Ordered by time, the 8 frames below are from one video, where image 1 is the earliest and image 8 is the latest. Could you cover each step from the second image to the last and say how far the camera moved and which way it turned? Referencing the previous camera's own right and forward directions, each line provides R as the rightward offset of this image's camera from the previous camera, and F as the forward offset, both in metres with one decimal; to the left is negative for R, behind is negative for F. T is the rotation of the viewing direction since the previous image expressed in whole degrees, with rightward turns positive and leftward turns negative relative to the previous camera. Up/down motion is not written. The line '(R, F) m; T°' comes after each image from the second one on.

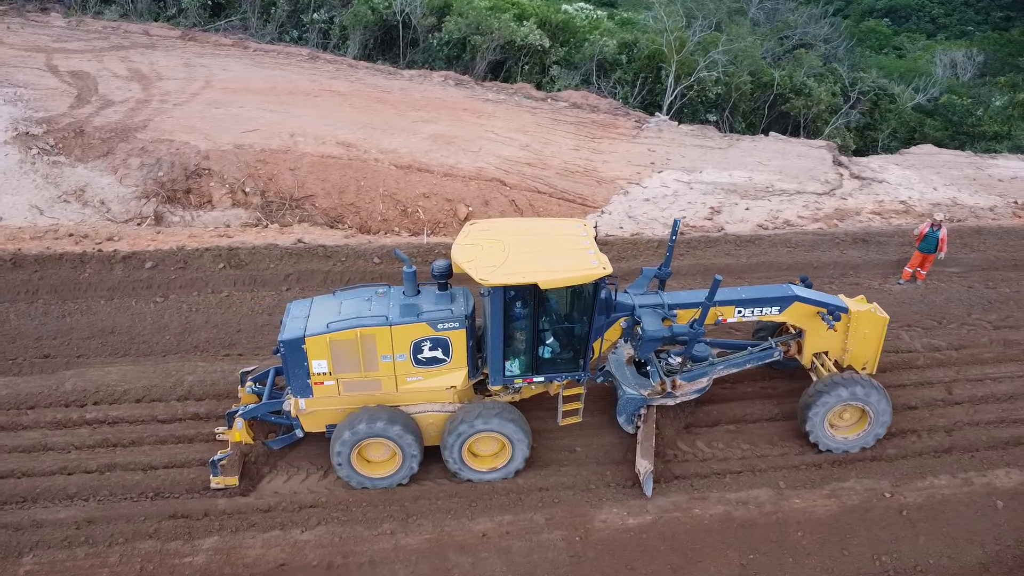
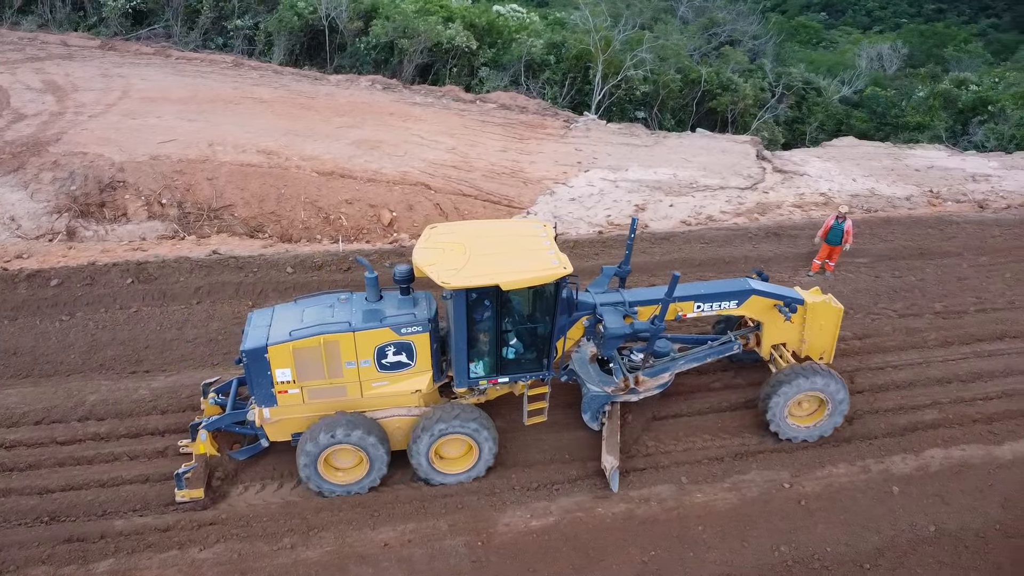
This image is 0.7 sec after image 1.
(+0.4, 0.0) m; +3°
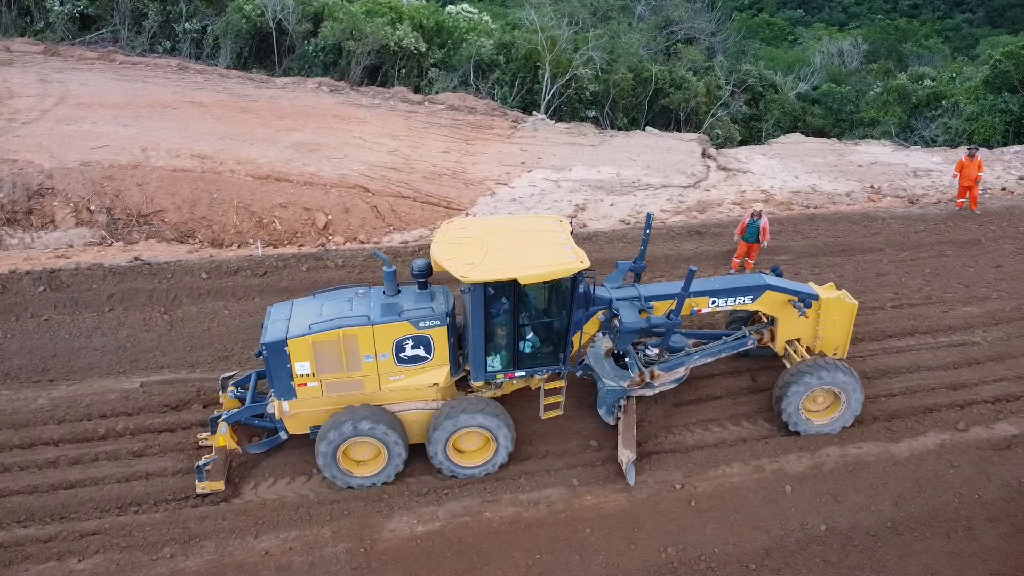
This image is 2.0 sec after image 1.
(+0.7, 0.0) m; 0°
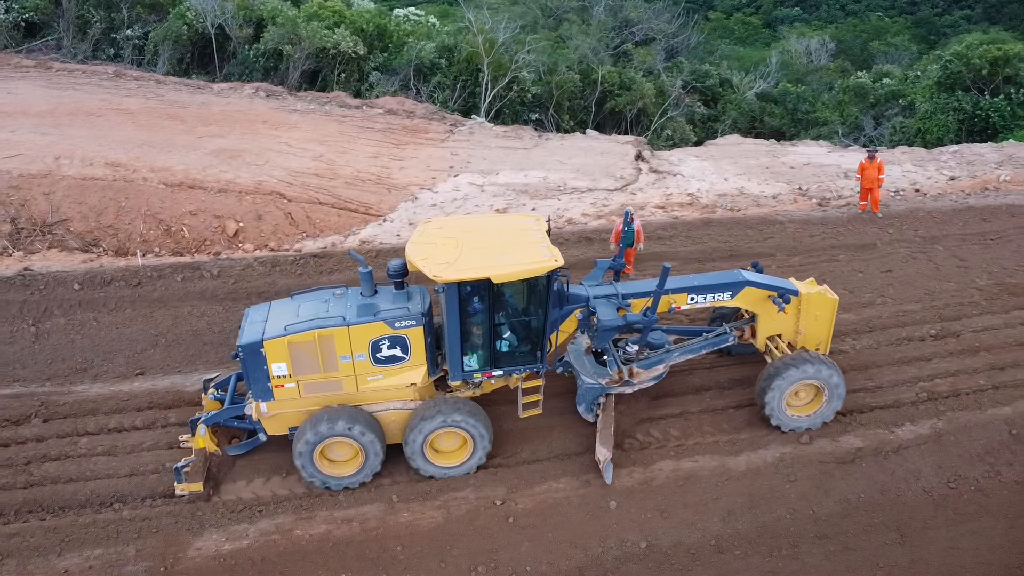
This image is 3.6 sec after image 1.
(+1.4, +0.2) m; -1°
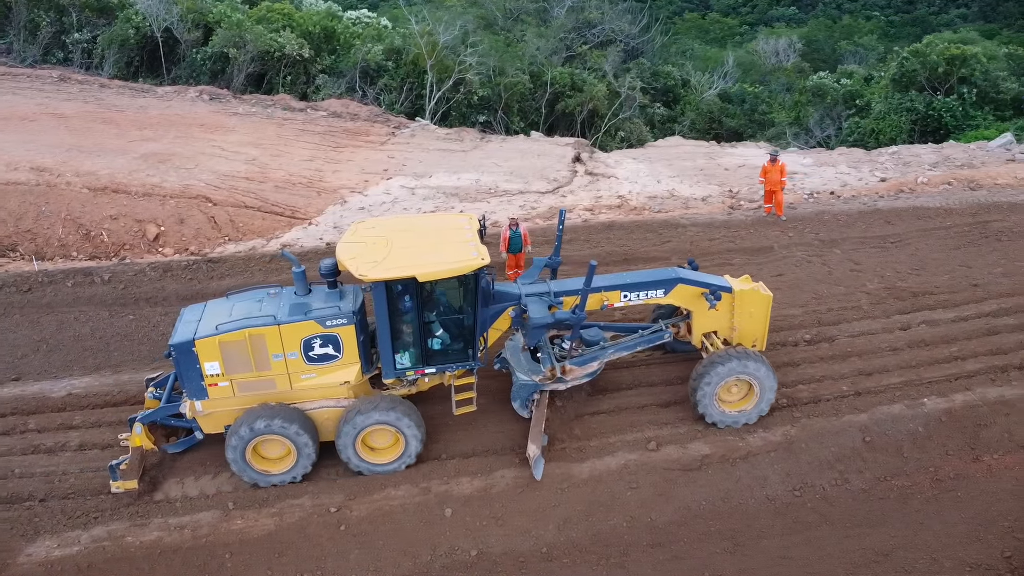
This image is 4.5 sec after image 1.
(+1.2, 0.0) m; -1°
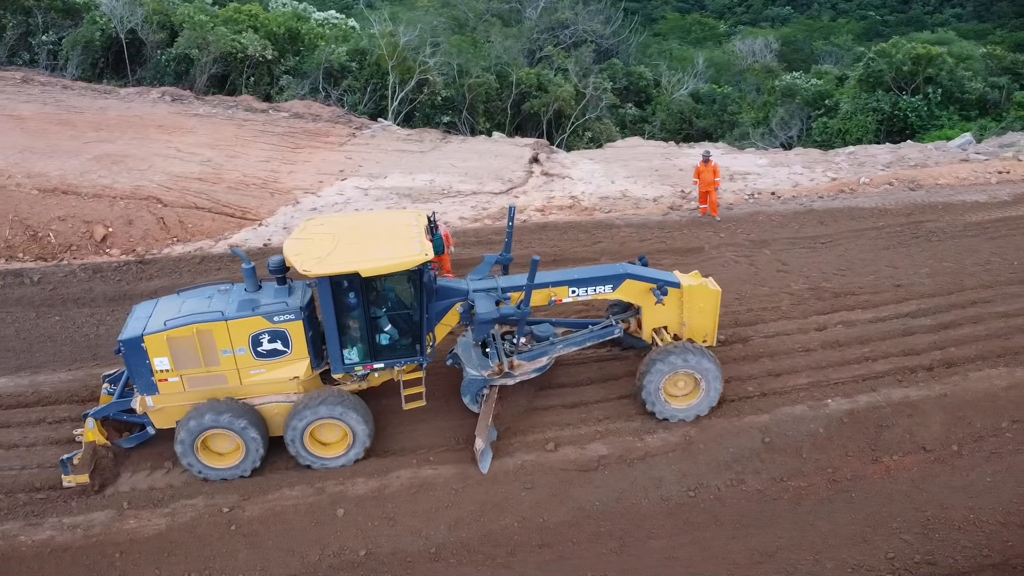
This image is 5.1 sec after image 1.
(+0.8, 0.0) m; 0°
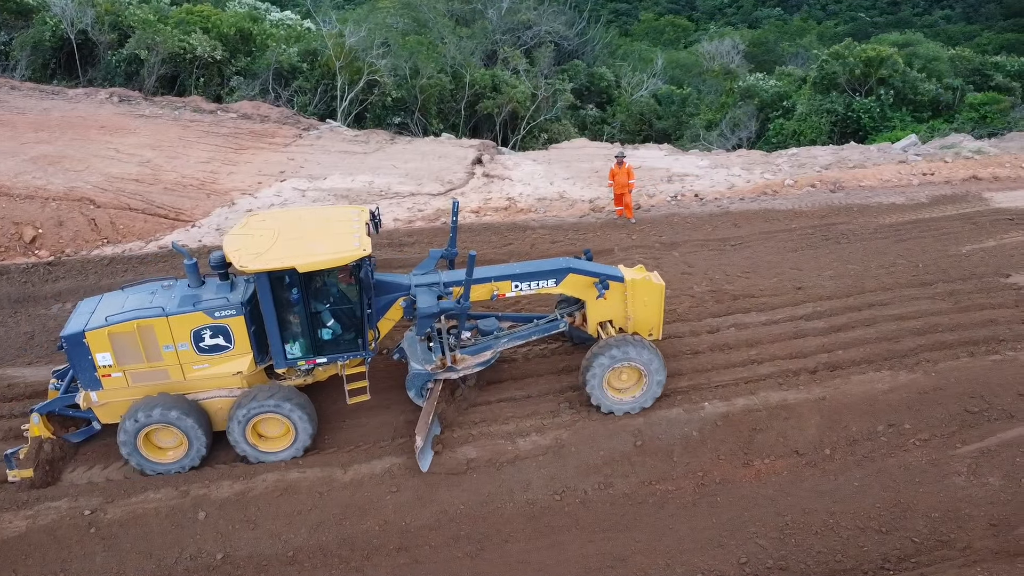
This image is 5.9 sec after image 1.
(+1.0, 0.0) m; 0°
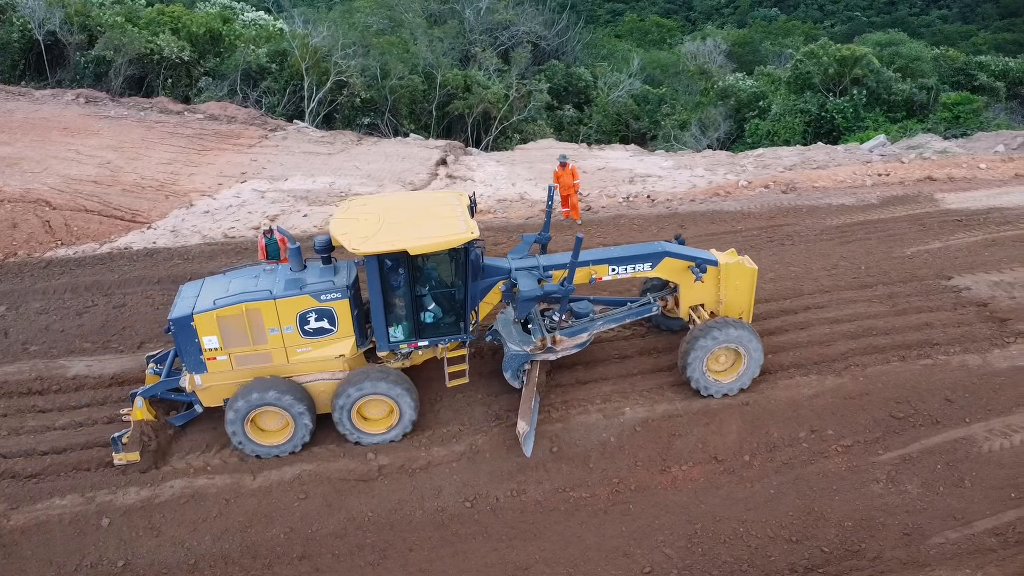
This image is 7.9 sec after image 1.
(+0.7, +0.1) m; 0°
